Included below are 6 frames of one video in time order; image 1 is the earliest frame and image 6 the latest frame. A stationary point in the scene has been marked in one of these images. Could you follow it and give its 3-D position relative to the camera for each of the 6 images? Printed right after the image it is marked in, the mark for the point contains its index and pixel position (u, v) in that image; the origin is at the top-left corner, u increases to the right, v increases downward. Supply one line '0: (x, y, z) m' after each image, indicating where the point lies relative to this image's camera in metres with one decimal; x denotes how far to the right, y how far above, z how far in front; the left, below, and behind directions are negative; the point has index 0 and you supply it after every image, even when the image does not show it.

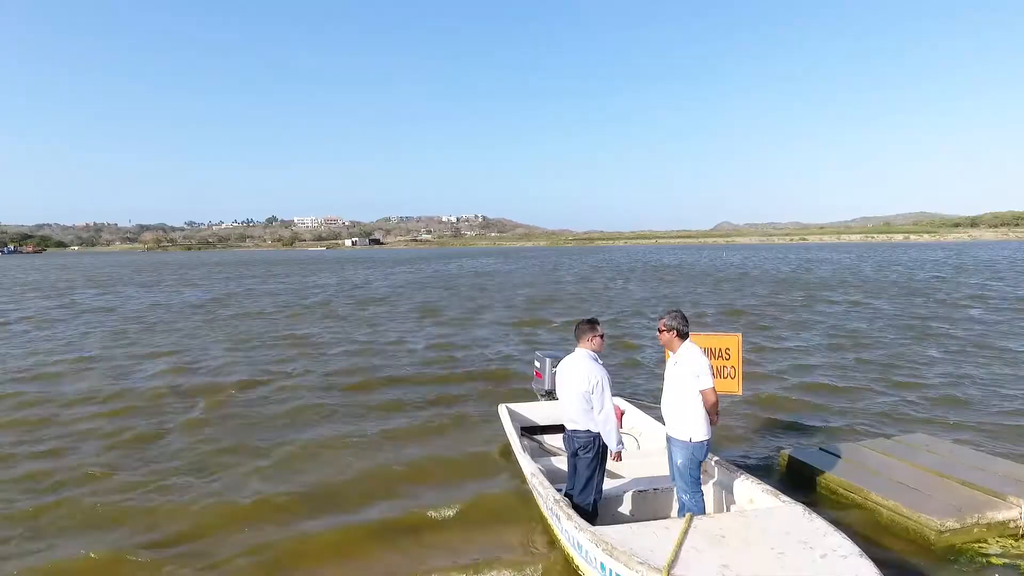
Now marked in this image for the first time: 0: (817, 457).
0: (+4.1, -2.3, +8.5) m
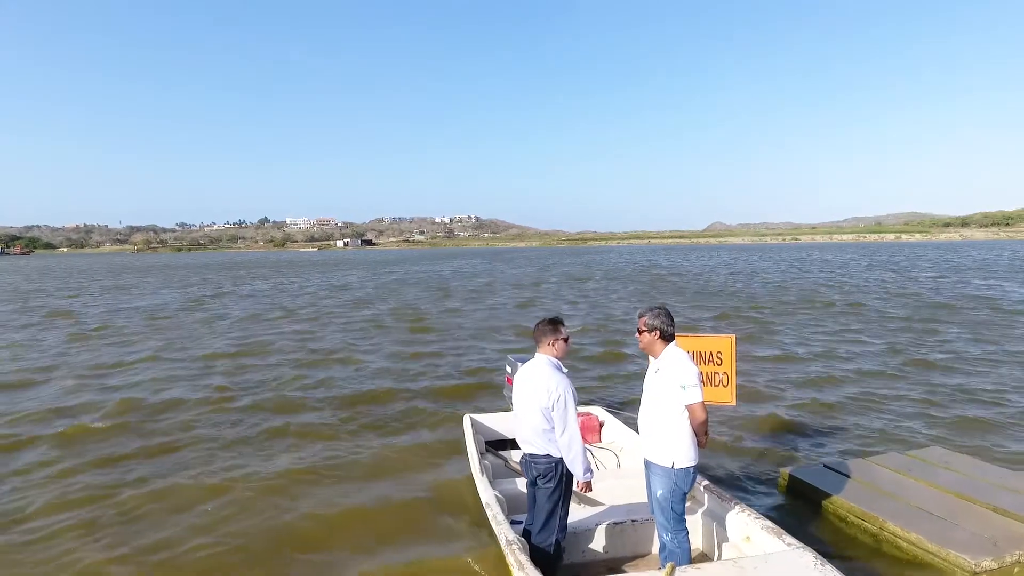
0: (+3.7, -2.2, +7.4) m
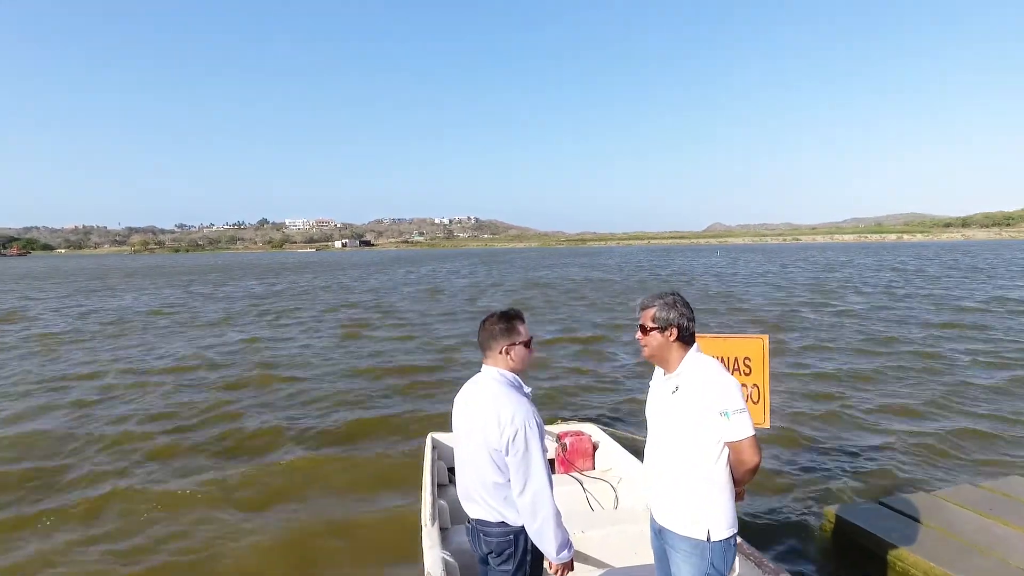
0: (+3.4, -2.1, +5.7) m
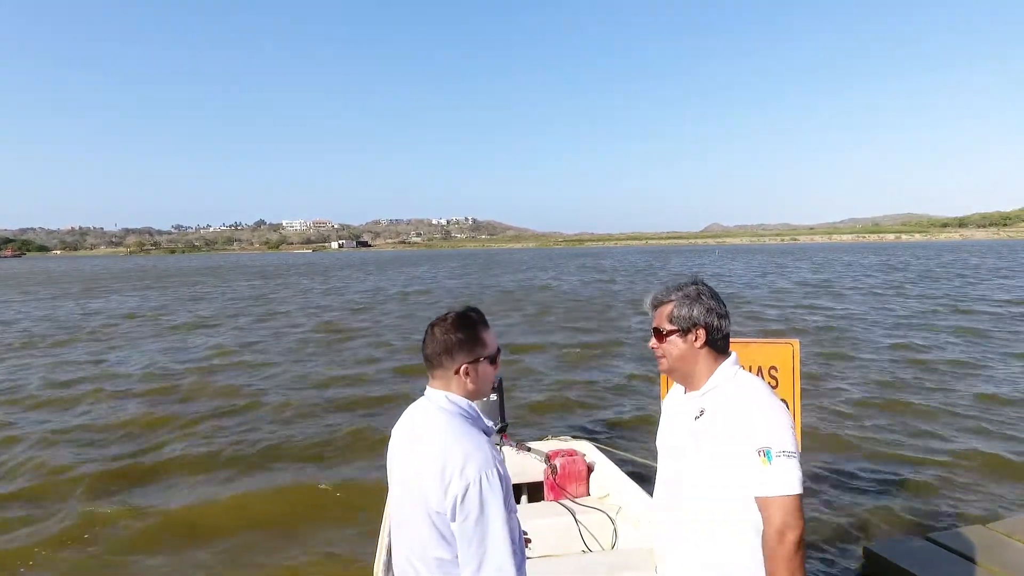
0: (+3.2, -2.1, +4.7) m
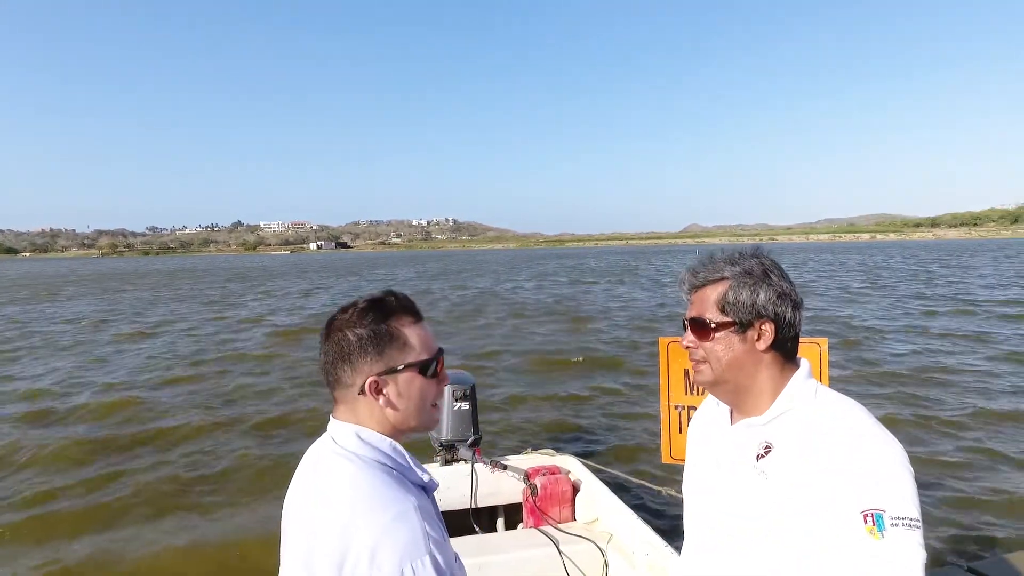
0: (+3.0, -2.0, +4.0) m
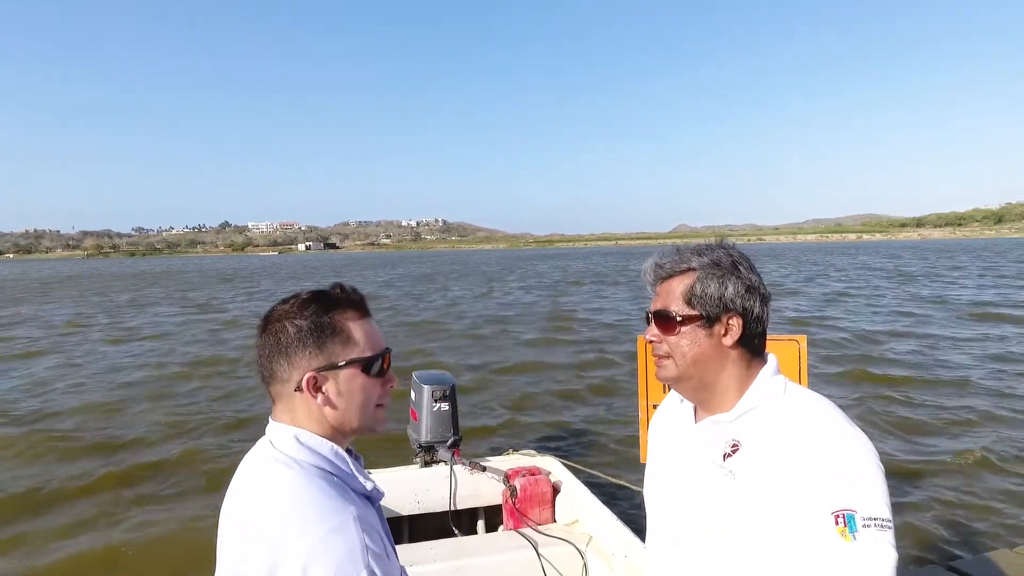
0: (+2.9, -2.0, +4.0) m
